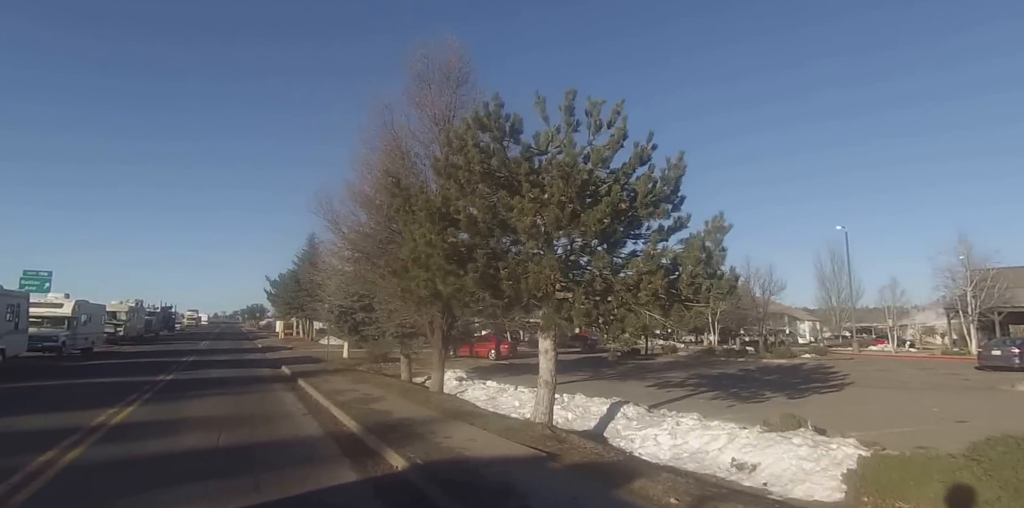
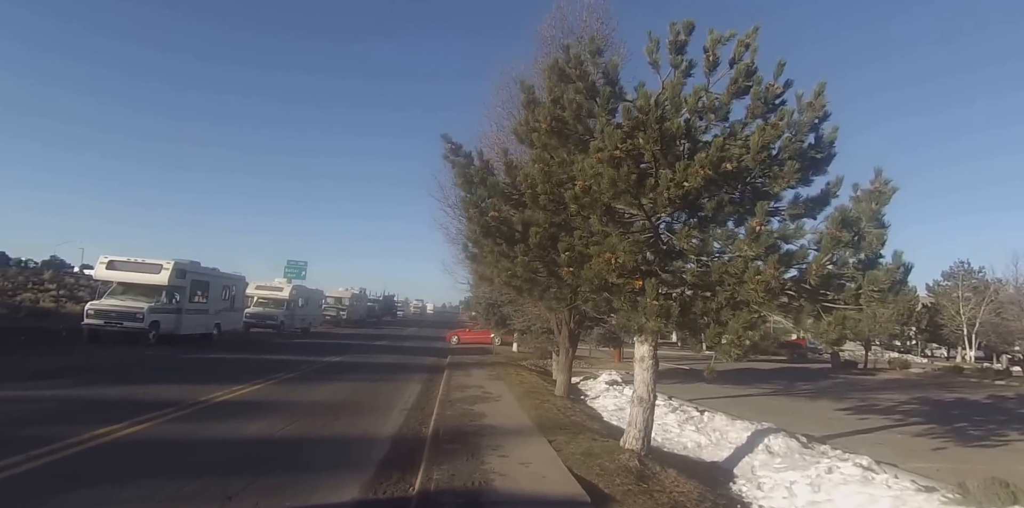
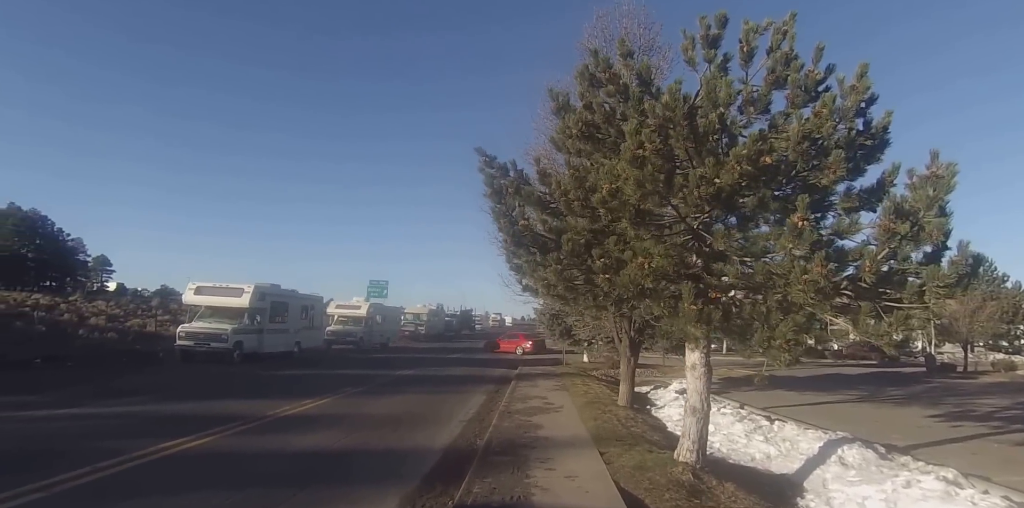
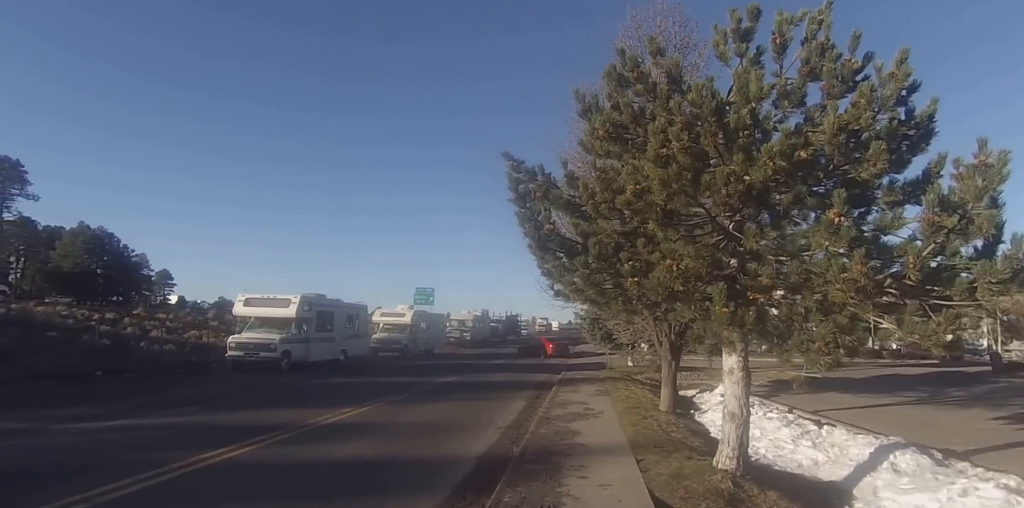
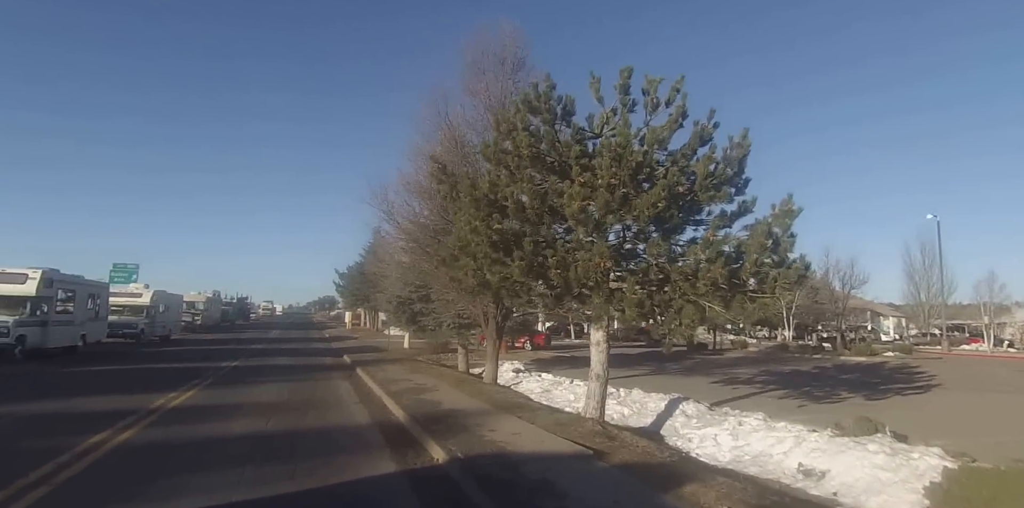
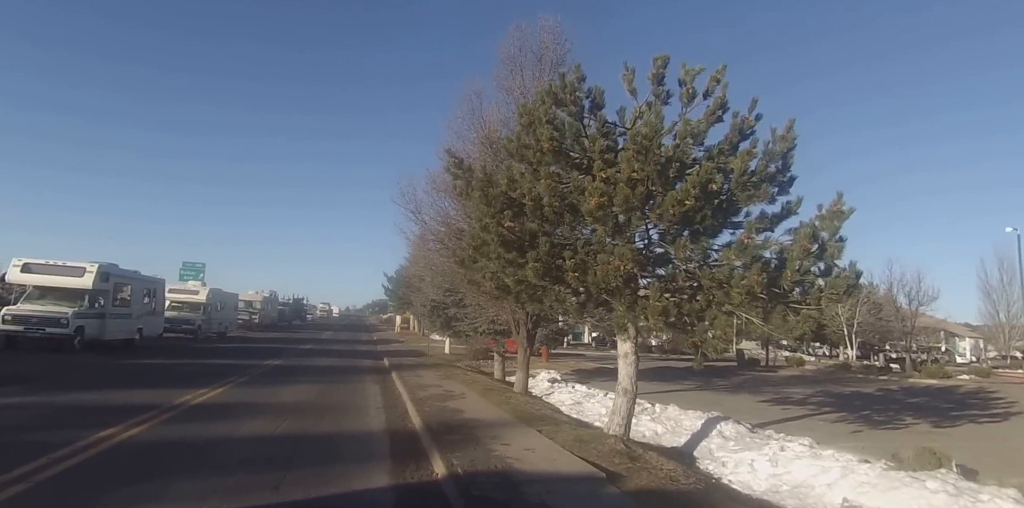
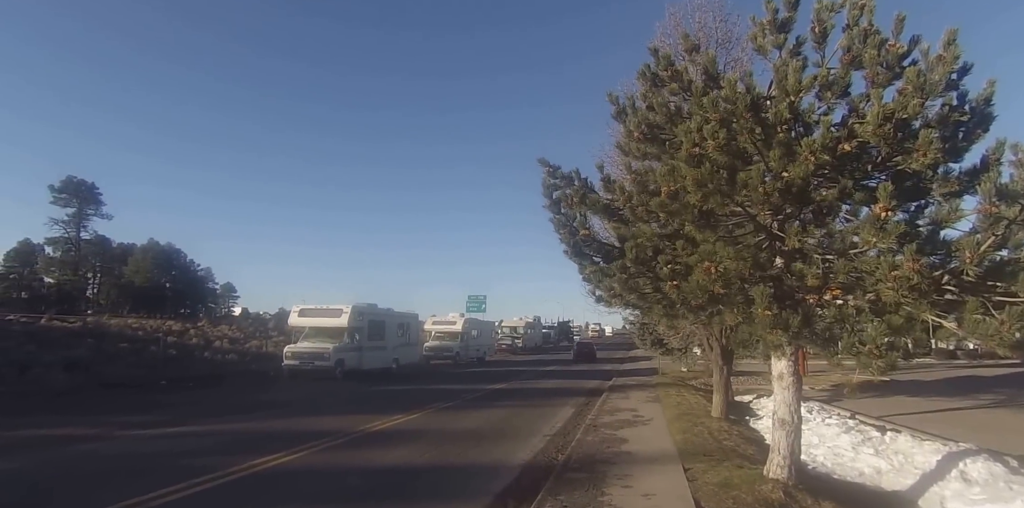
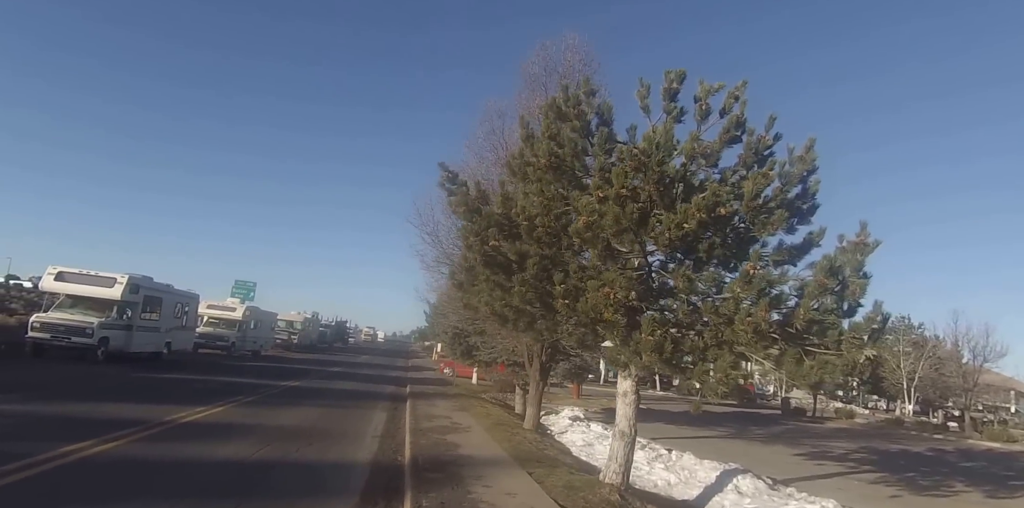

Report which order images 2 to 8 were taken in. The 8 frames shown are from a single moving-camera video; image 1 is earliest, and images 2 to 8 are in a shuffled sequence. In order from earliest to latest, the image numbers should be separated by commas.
5, 6, 8, 2, 3, 4, 7
